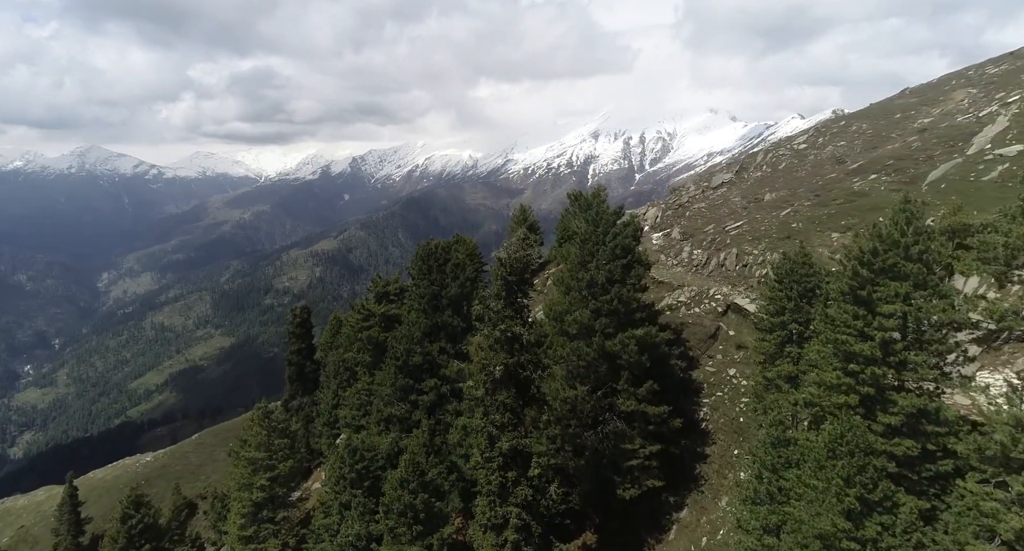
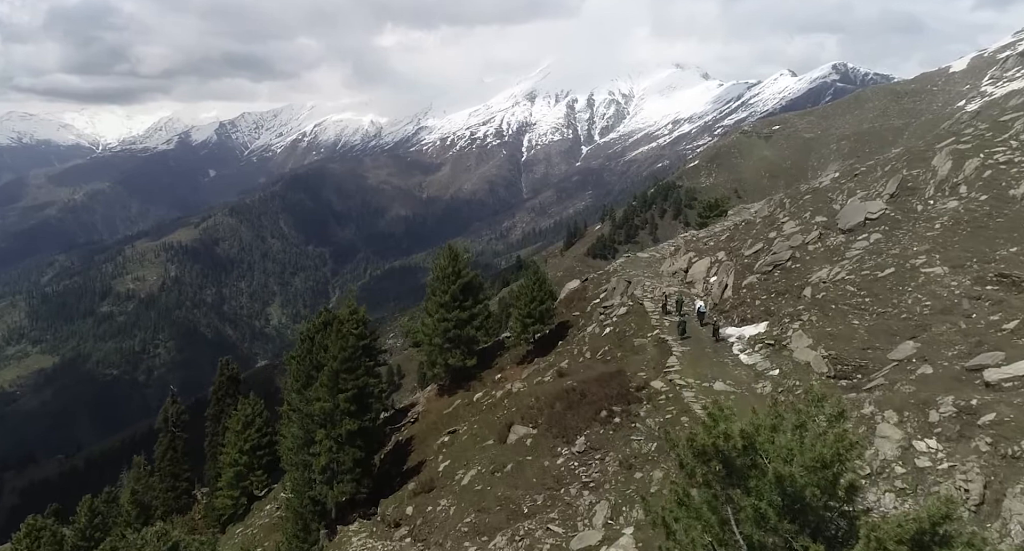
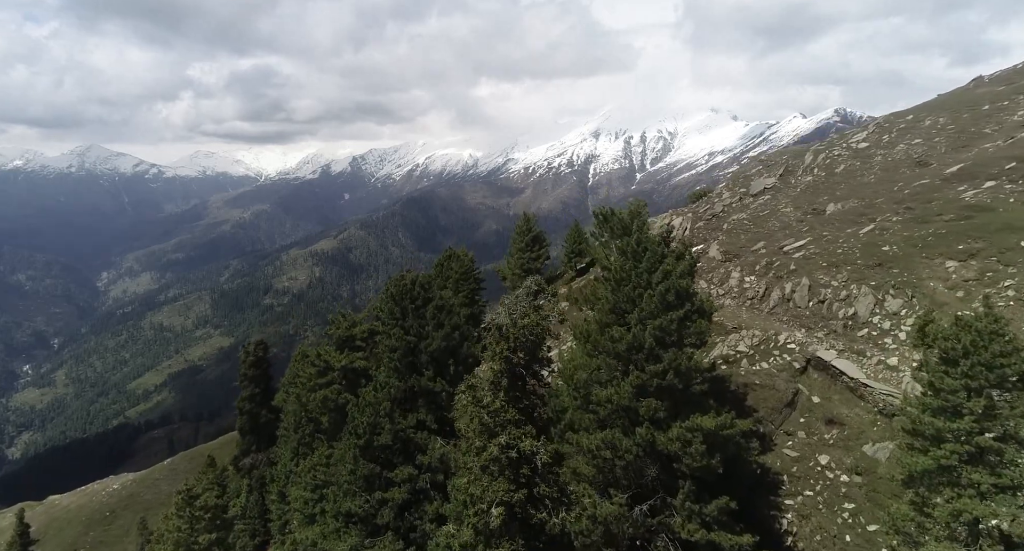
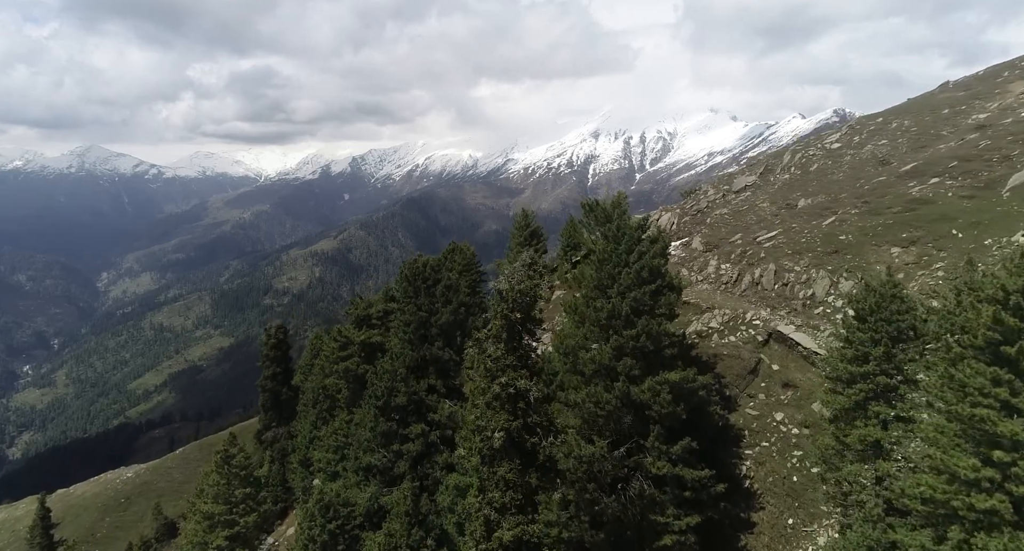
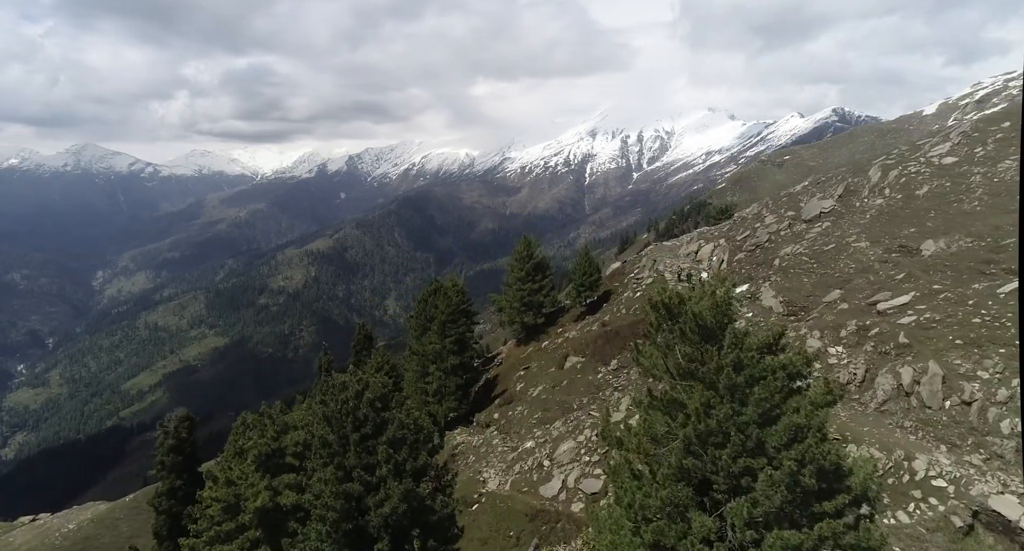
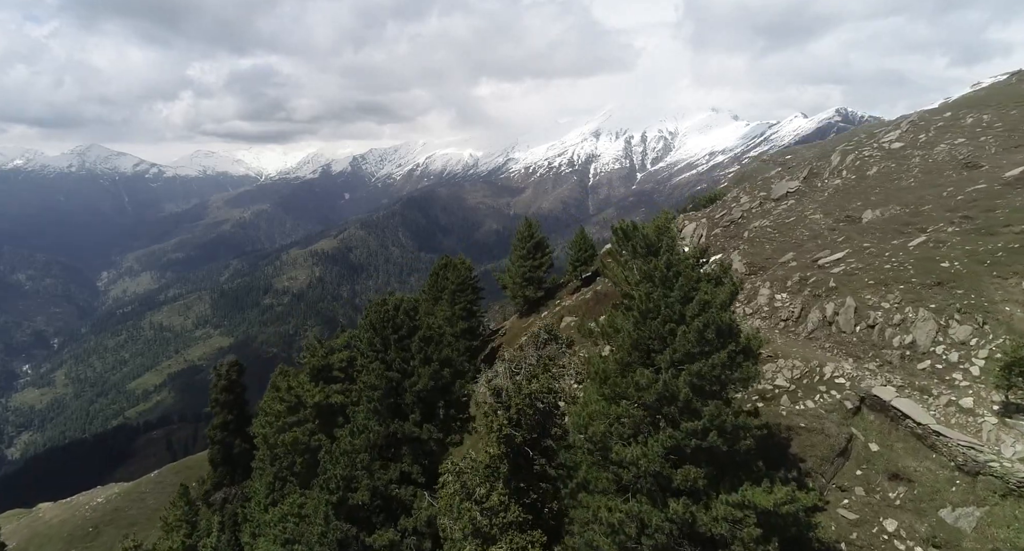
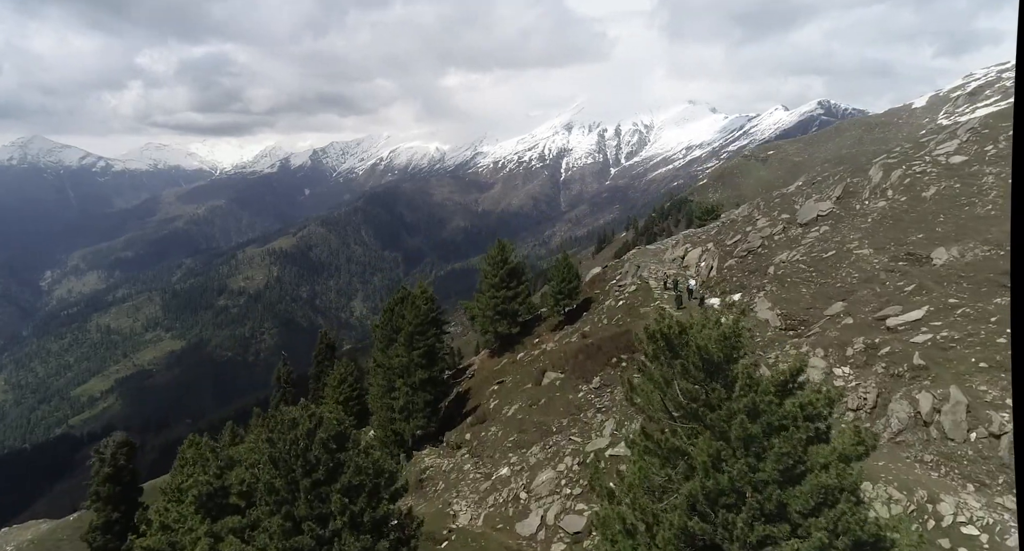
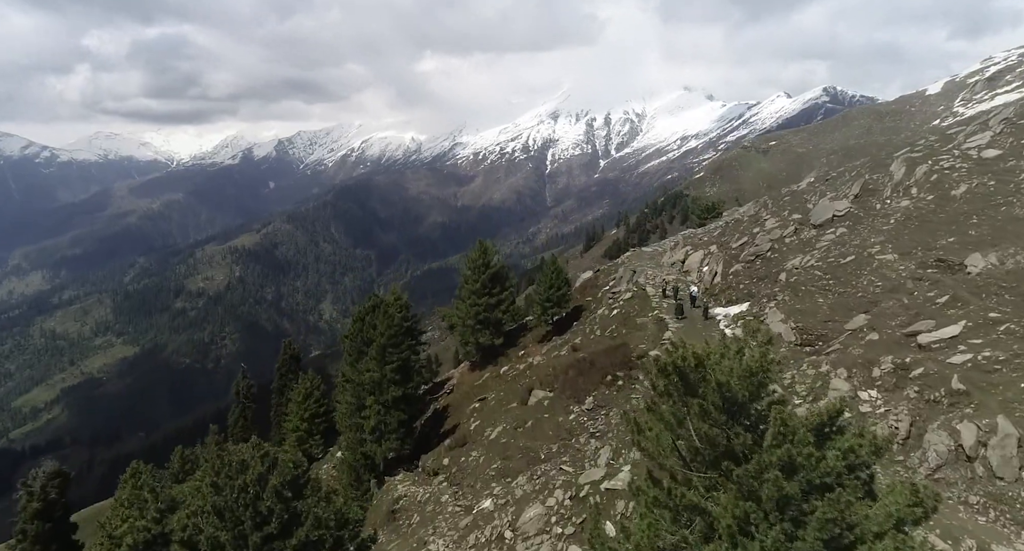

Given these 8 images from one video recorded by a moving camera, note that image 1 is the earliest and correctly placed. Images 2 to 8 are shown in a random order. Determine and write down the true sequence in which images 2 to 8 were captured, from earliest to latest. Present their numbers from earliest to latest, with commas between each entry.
4, 3, 6, 5, 7, 8, 2
